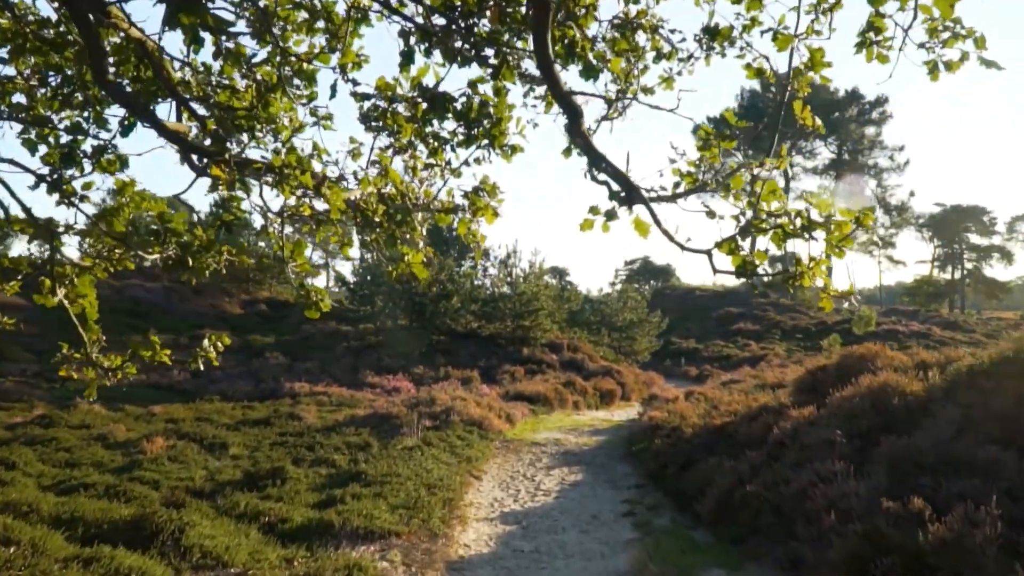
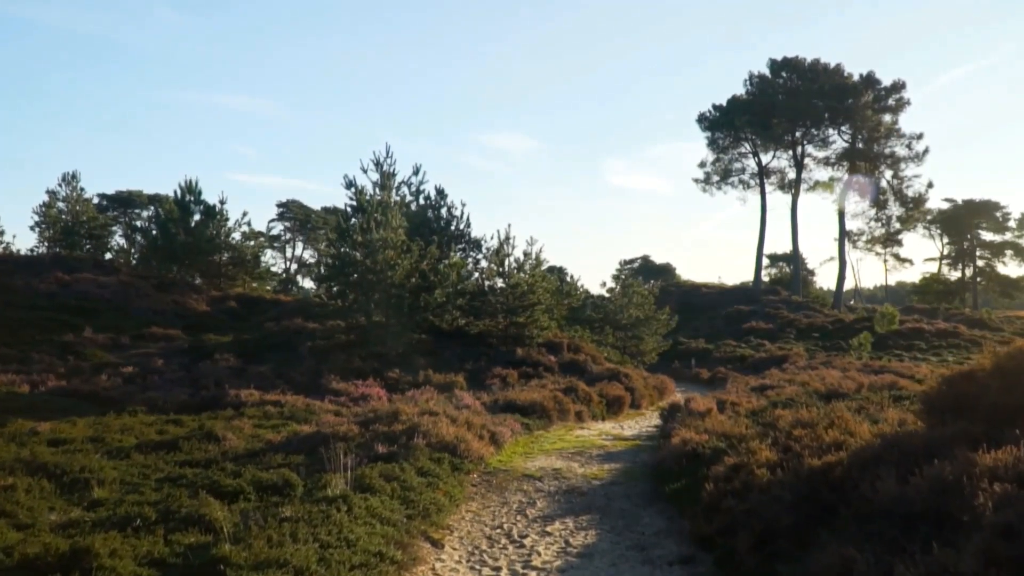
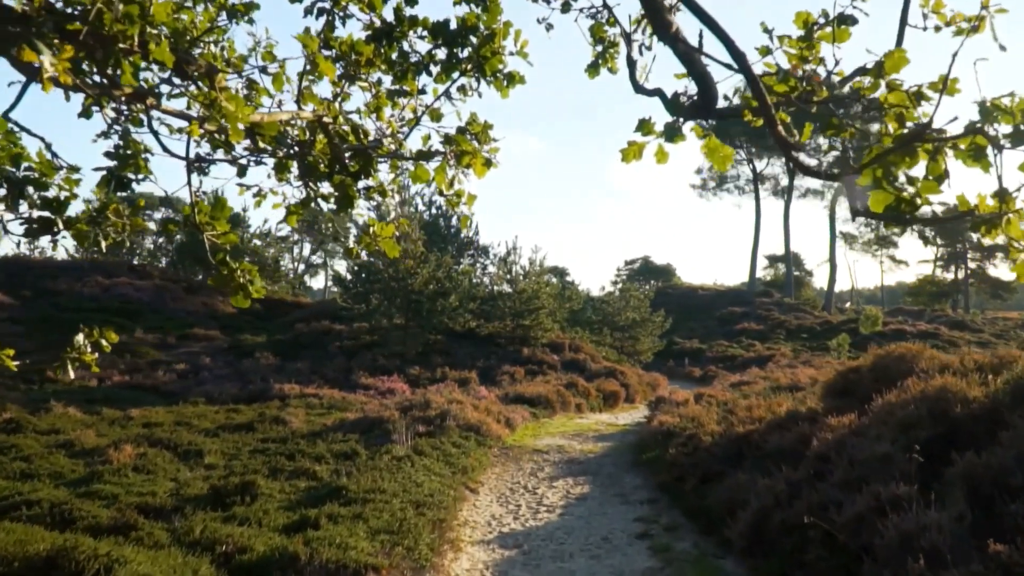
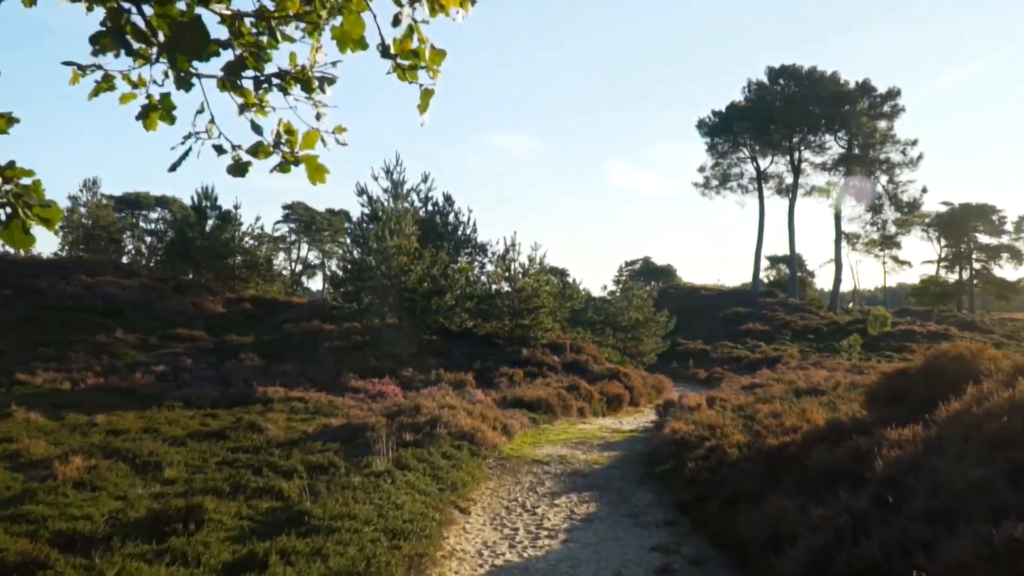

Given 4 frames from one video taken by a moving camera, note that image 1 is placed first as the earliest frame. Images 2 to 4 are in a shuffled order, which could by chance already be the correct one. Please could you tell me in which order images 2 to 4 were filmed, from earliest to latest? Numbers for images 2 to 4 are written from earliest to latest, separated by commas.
3, 4, 2
